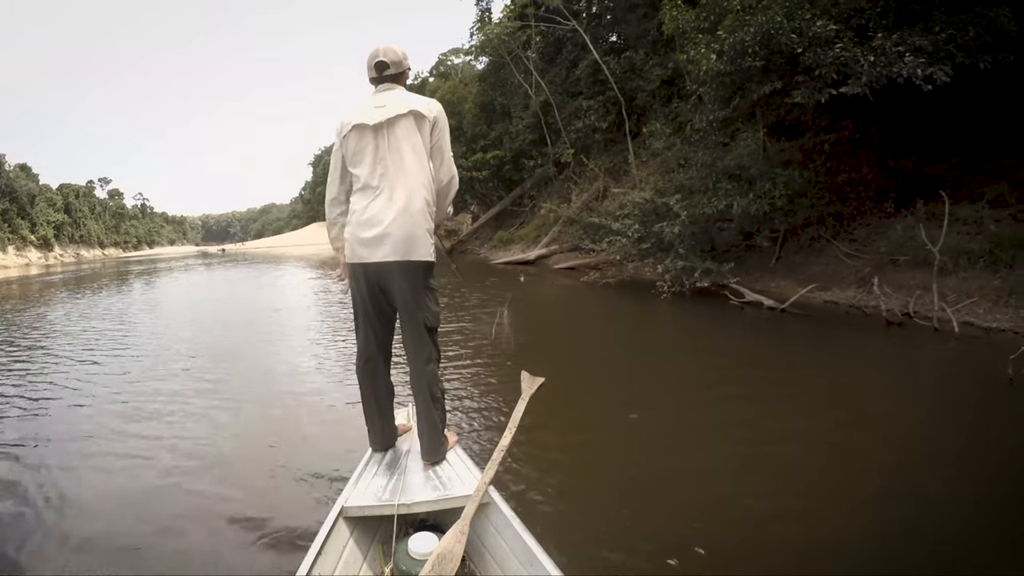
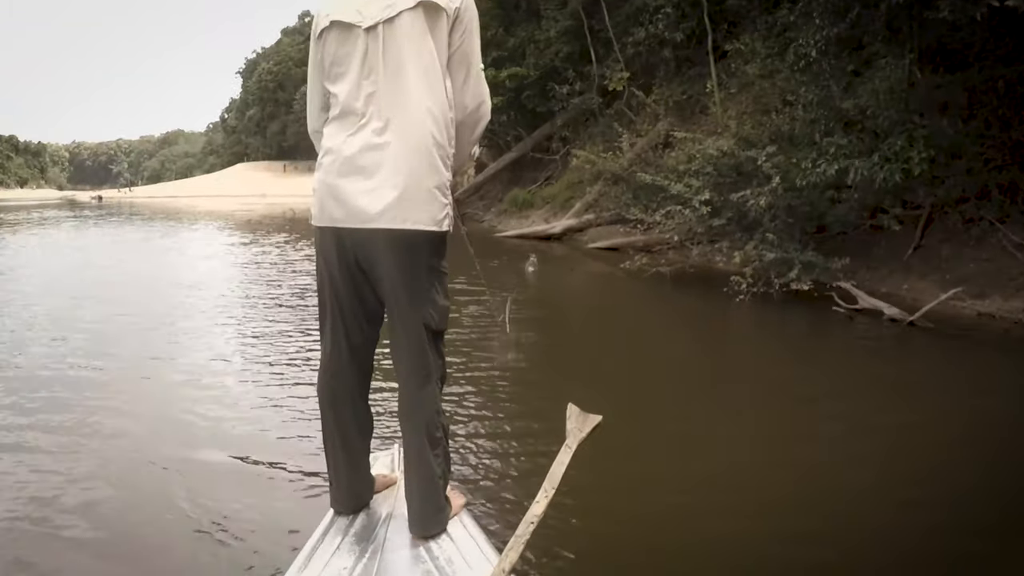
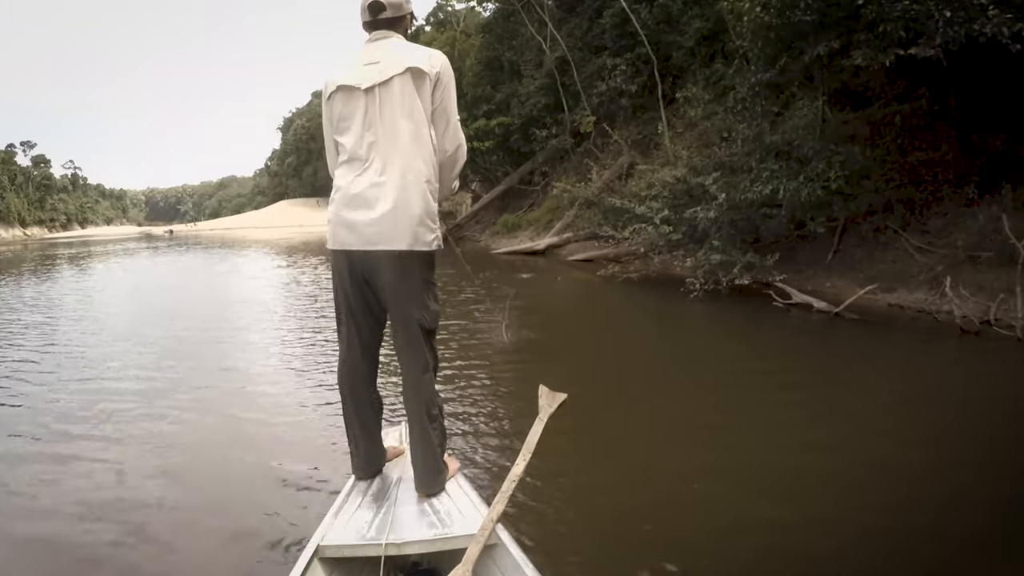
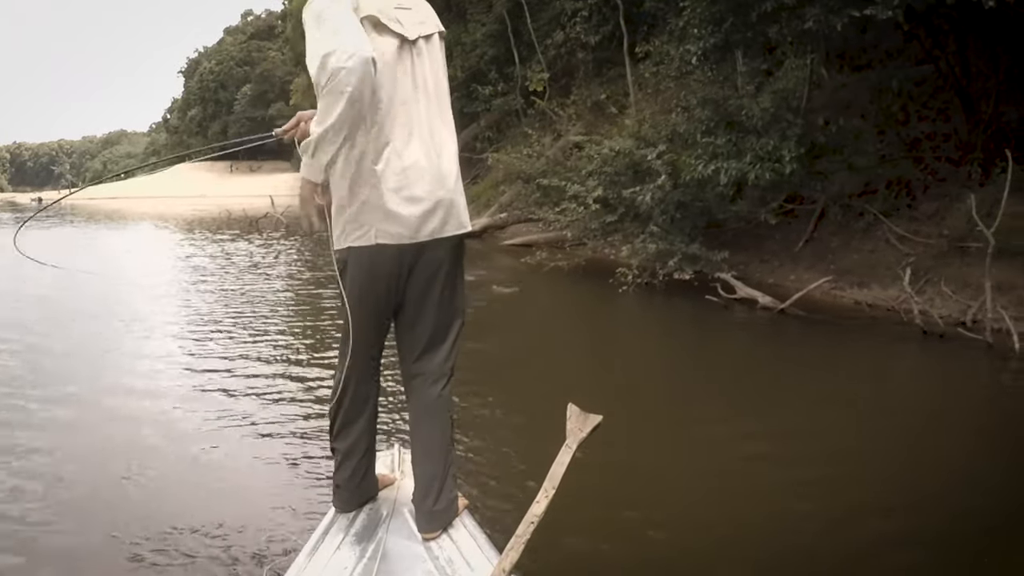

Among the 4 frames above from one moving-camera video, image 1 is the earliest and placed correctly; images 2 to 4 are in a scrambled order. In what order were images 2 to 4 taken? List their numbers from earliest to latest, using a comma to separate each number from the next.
3, 2, 4
